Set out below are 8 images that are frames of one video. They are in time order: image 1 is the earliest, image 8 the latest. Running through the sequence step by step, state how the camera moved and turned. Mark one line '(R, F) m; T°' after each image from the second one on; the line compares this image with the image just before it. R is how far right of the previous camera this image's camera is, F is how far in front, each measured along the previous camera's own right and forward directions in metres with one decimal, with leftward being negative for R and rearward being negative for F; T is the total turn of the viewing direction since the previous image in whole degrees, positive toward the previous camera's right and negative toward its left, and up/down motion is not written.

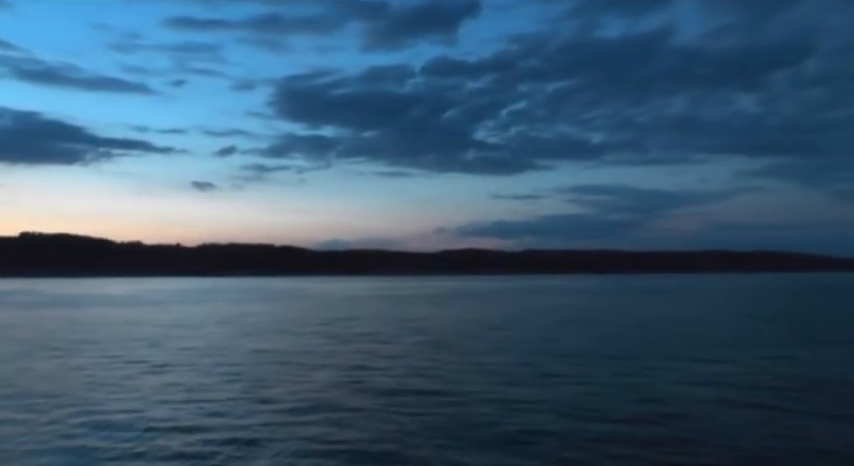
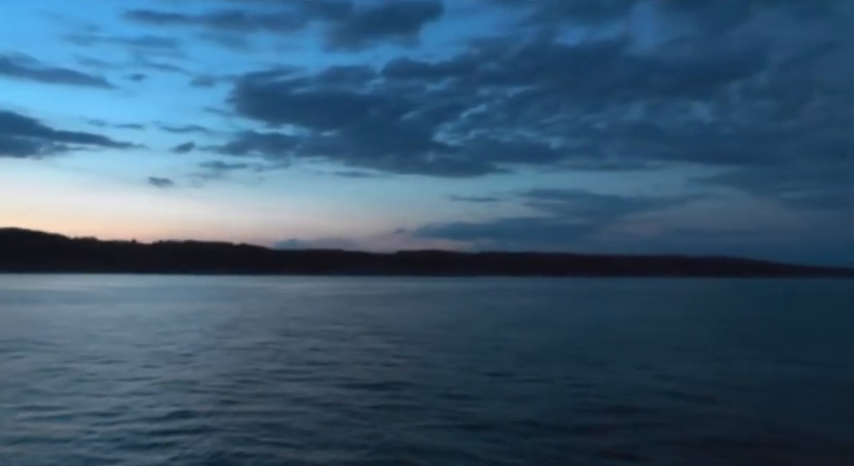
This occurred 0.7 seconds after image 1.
(-0.1, 0.0) m; +3°
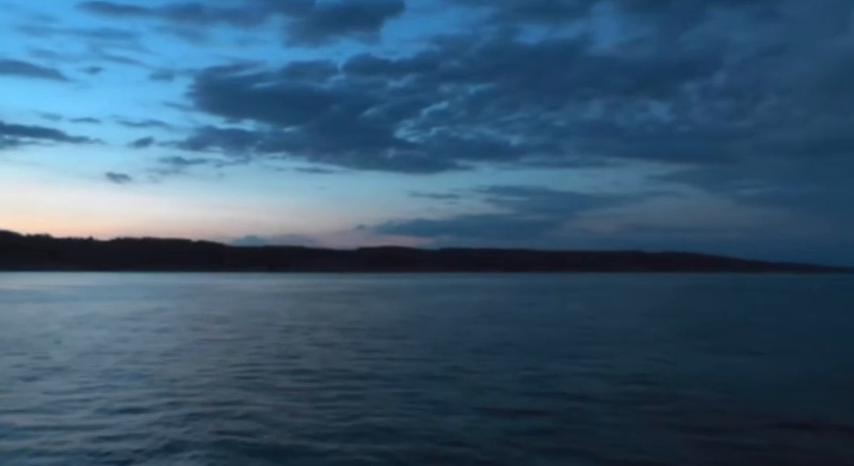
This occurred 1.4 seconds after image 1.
(-0.4, -0.2) m; +3°
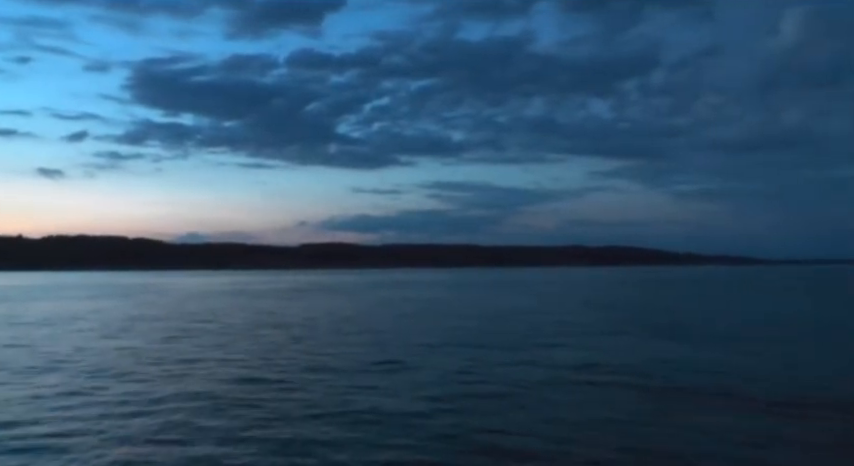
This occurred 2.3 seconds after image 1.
(-0.2, -0.1) m; +5°
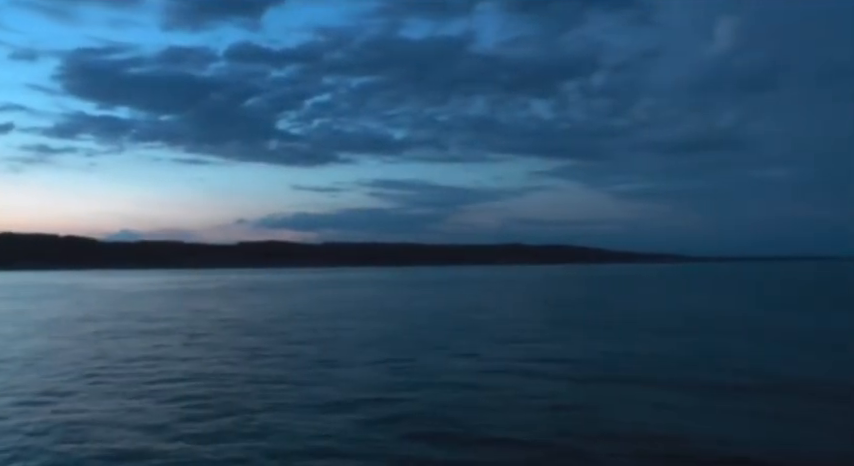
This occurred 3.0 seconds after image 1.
(-0.4, +0.4) m; +5°
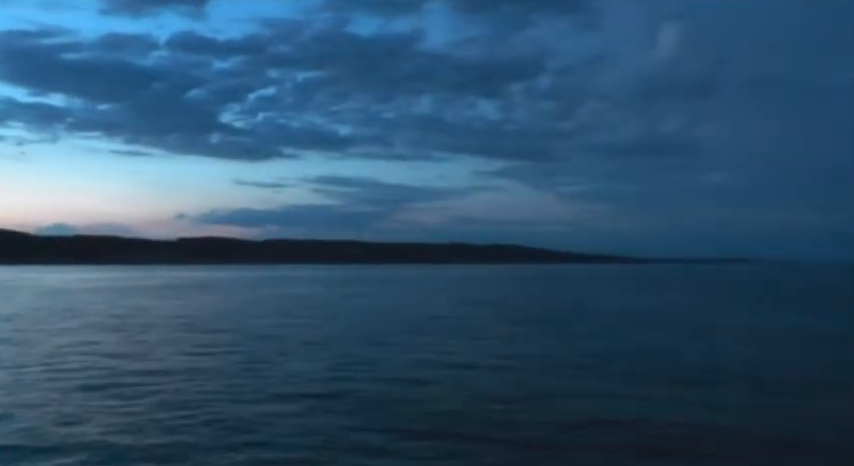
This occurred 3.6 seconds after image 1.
(-0.3, +0.4) m; +5°
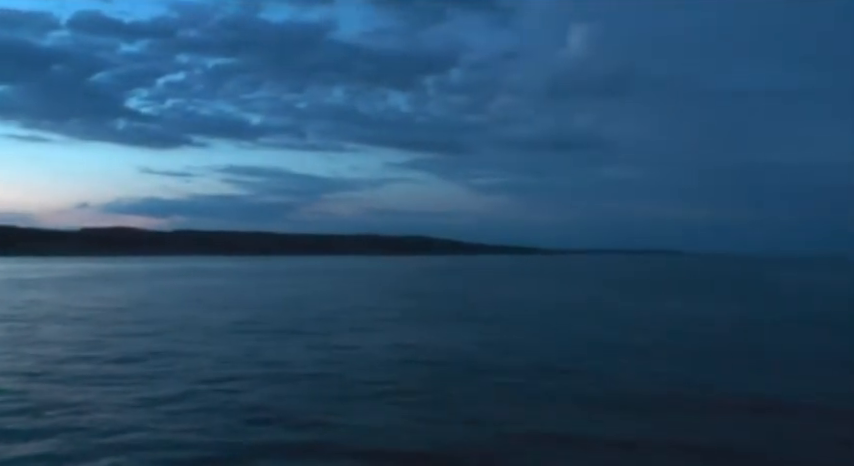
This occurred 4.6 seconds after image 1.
(+0.1, -0.2) m; +7°
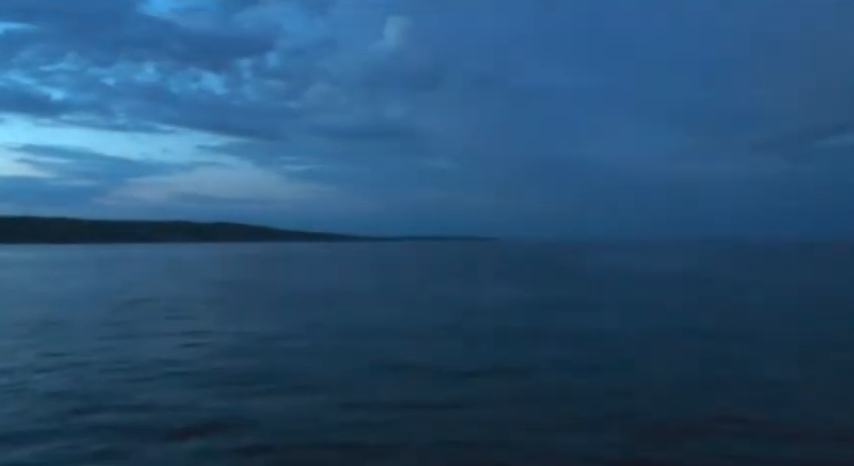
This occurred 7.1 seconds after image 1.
(+0.2, -0.1) m; +14°
